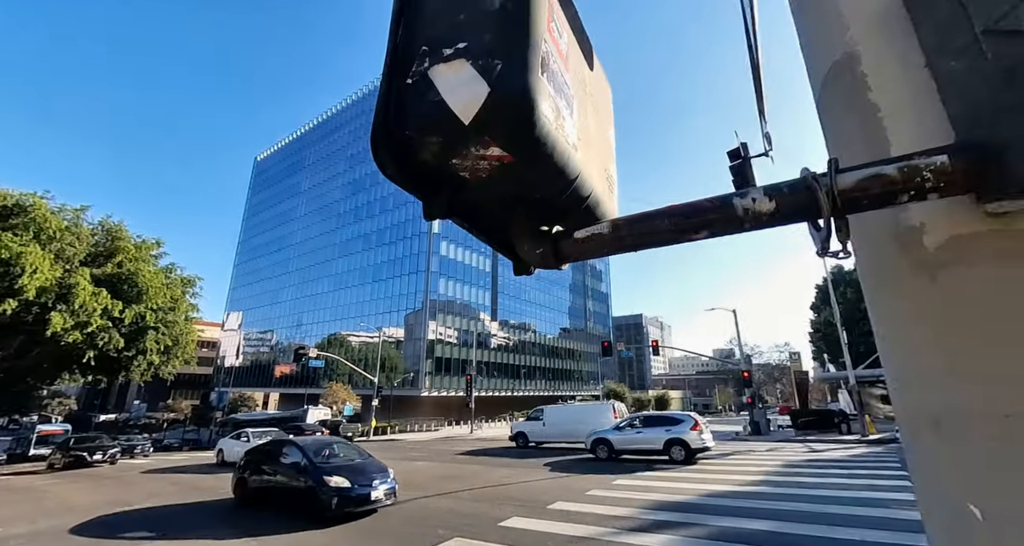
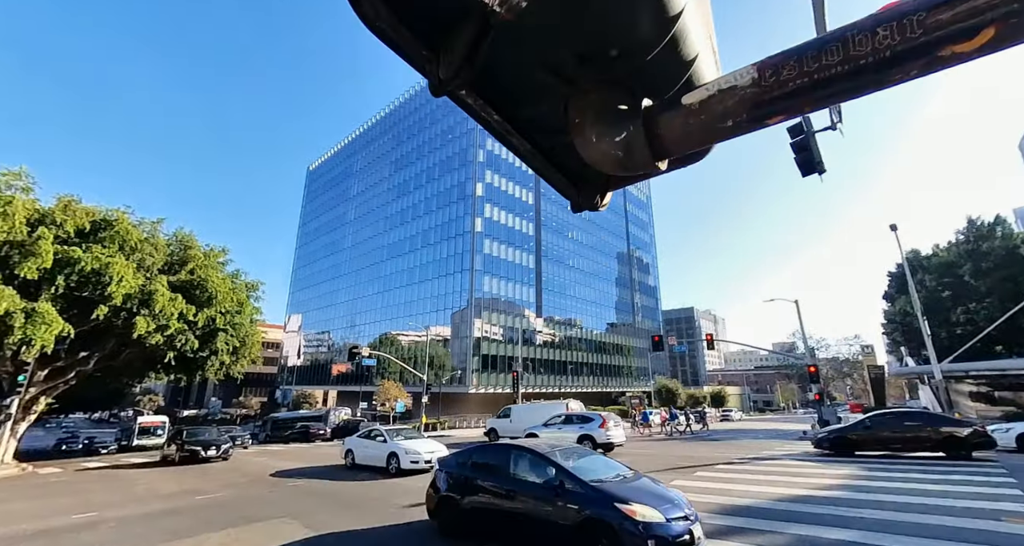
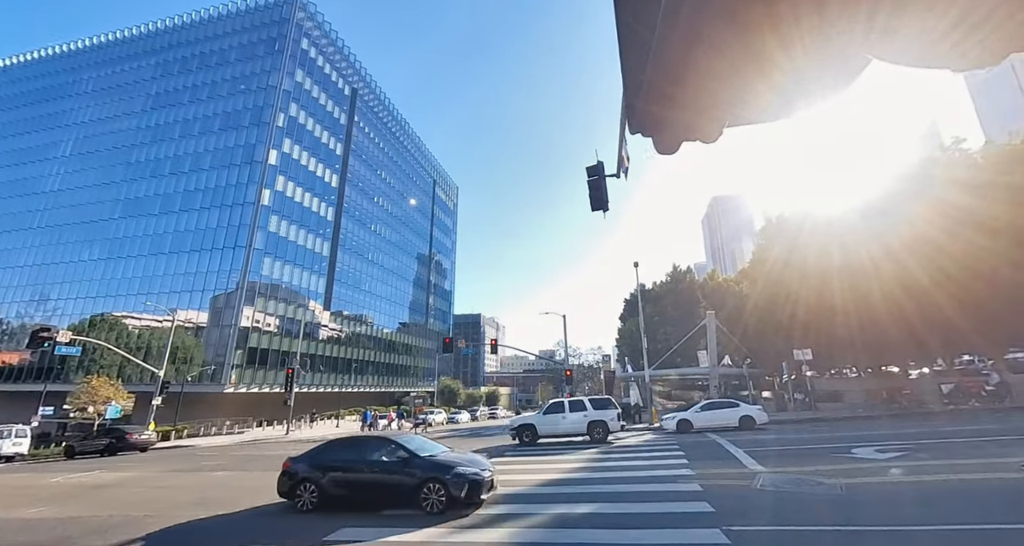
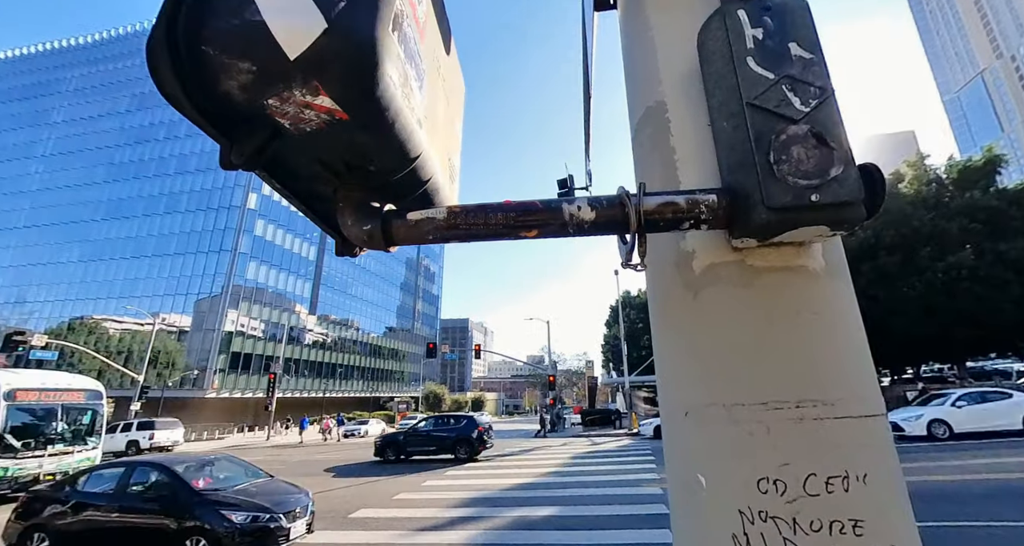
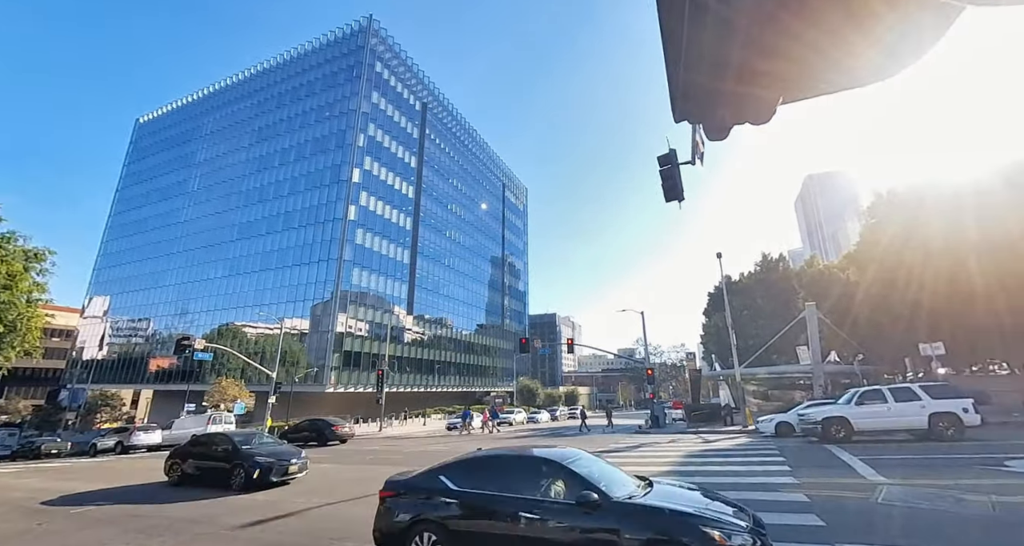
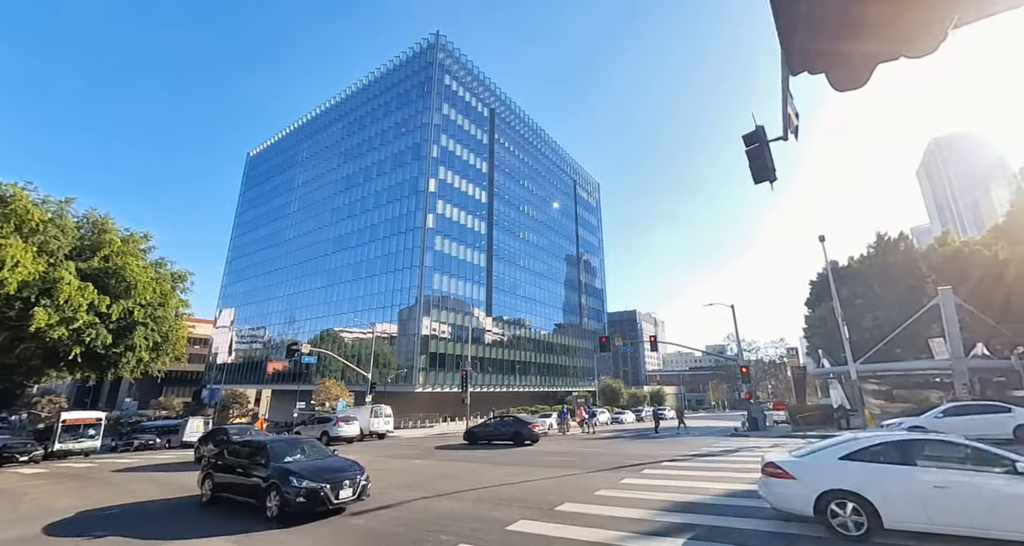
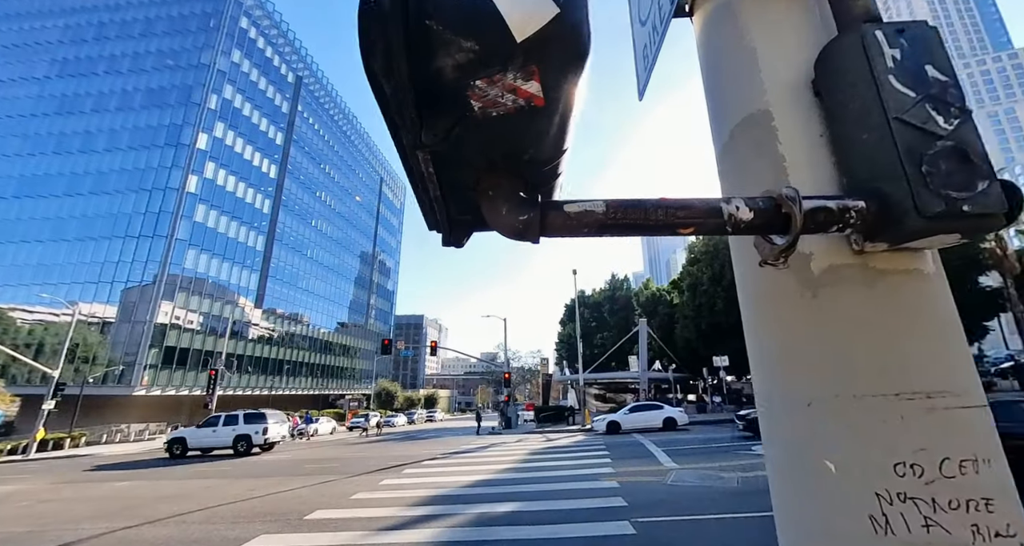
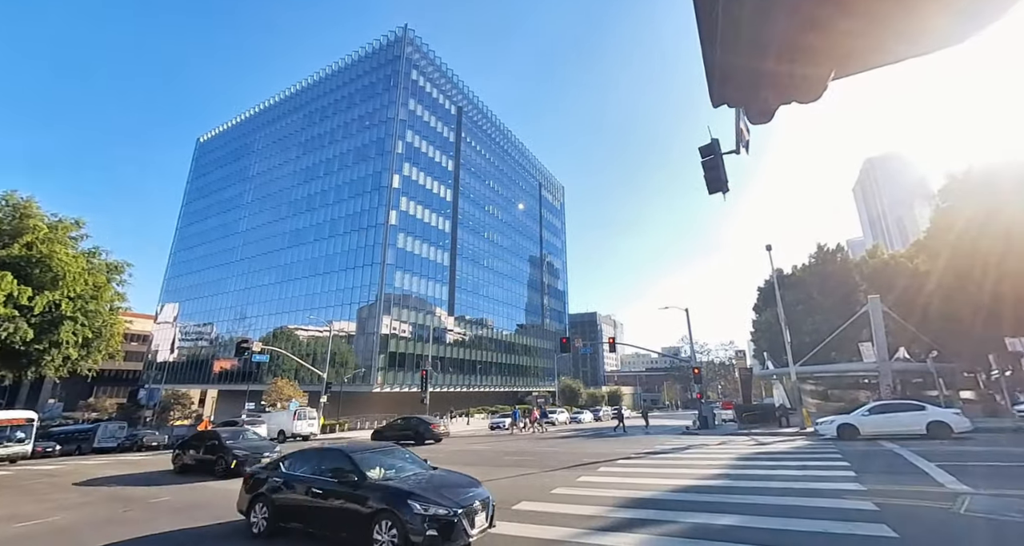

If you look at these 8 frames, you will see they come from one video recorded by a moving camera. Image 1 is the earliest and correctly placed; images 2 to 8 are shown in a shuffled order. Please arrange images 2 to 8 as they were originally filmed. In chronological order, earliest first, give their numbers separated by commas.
2, 6, 8, 5, 3, 7, 4
